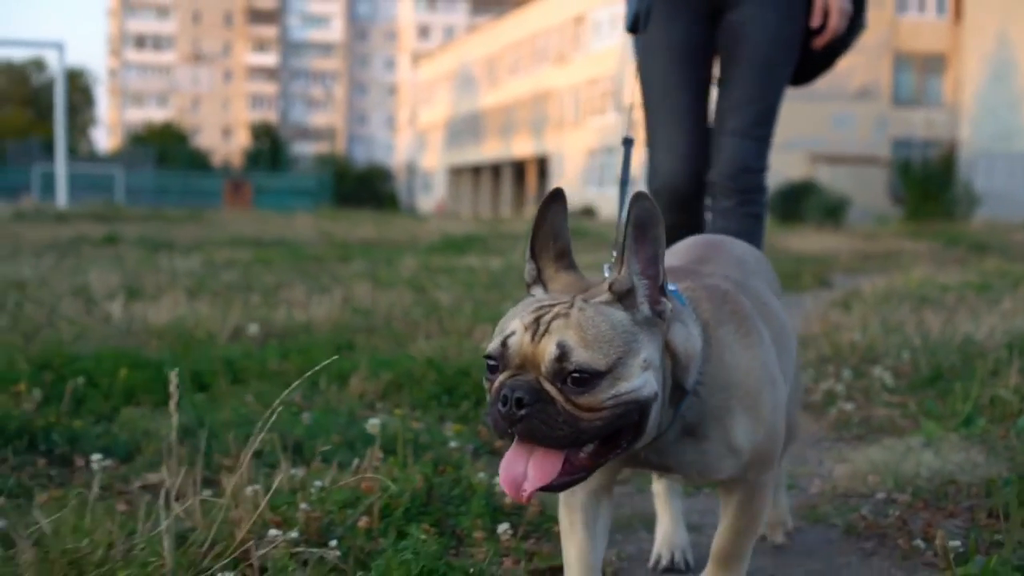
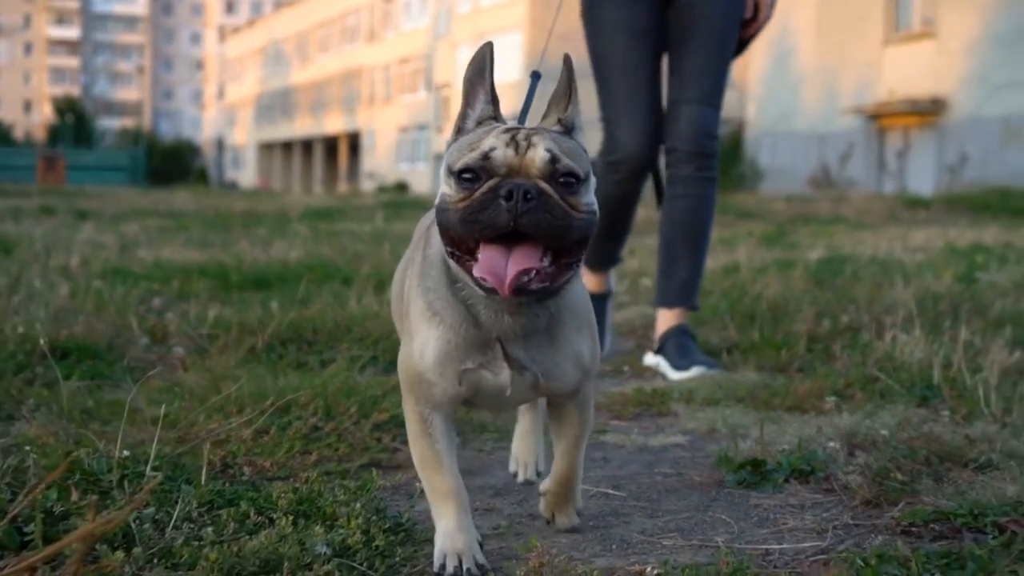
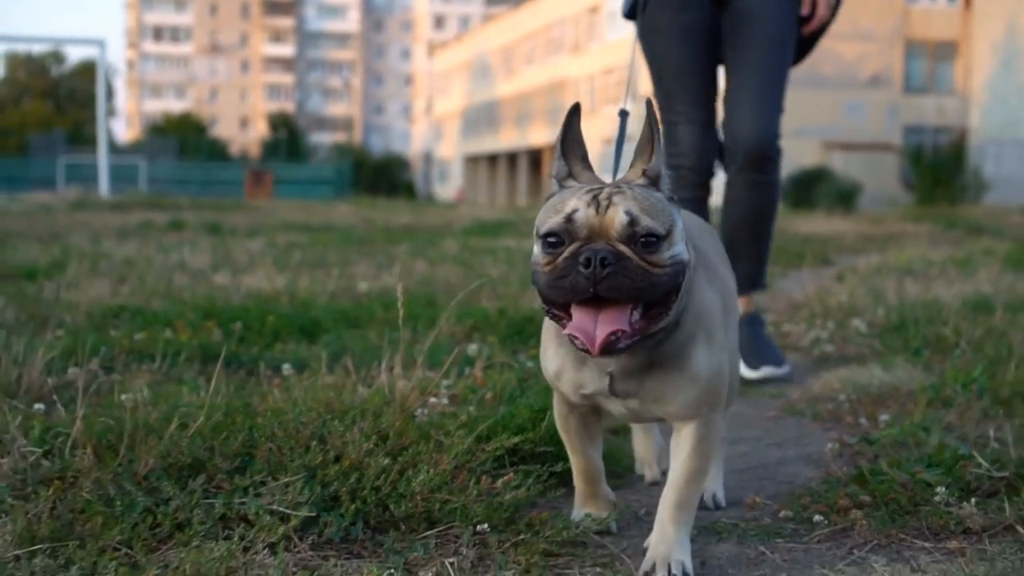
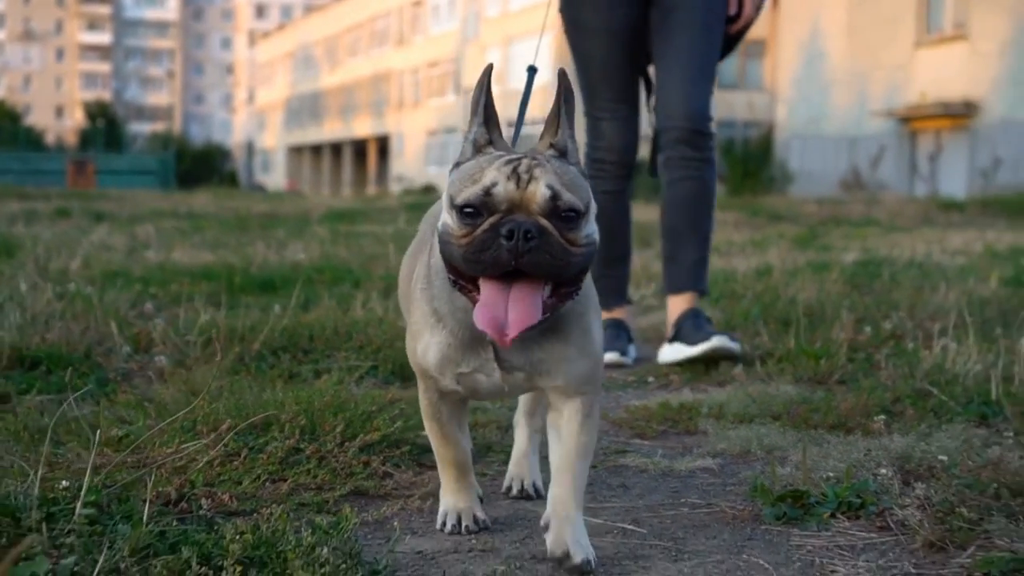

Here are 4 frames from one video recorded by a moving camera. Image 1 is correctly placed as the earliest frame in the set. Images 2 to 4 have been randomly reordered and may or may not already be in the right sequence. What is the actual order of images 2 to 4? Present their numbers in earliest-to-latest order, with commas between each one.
3, 4, 2
